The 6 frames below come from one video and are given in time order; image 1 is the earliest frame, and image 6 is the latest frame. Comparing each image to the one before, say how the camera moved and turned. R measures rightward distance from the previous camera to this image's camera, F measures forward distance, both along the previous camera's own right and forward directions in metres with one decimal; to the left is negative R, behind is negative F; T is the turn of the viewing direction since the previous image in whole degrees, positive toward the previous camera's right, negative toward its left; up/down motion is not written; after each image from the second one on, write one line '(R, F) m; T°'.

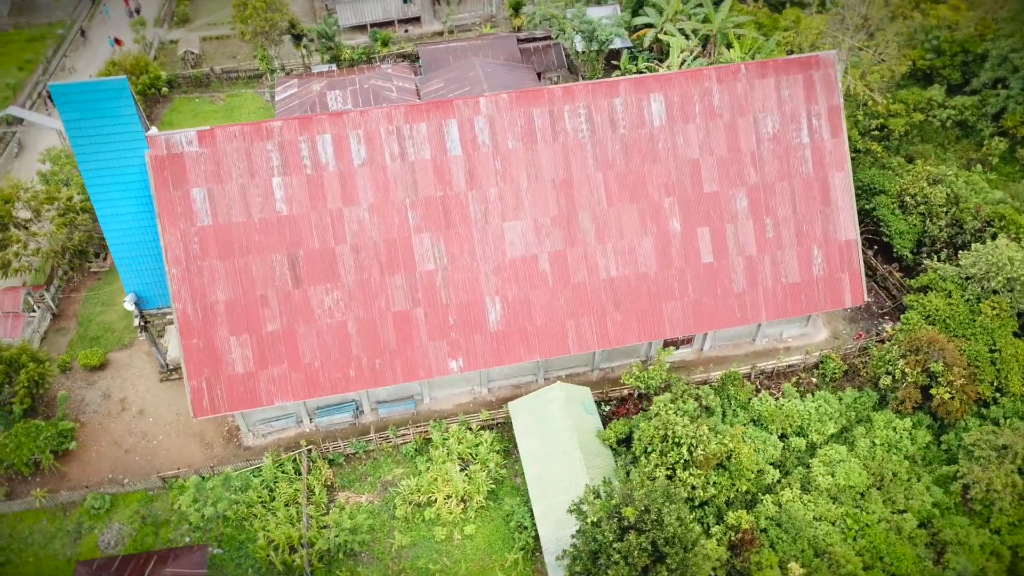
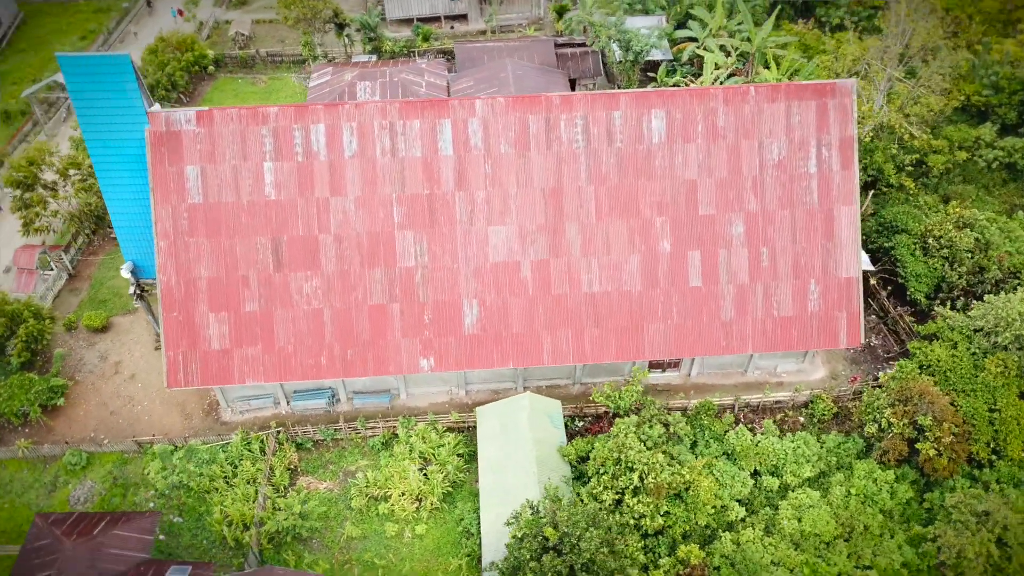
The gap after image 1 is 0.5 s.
(+2.7, +0.3) m; -5°
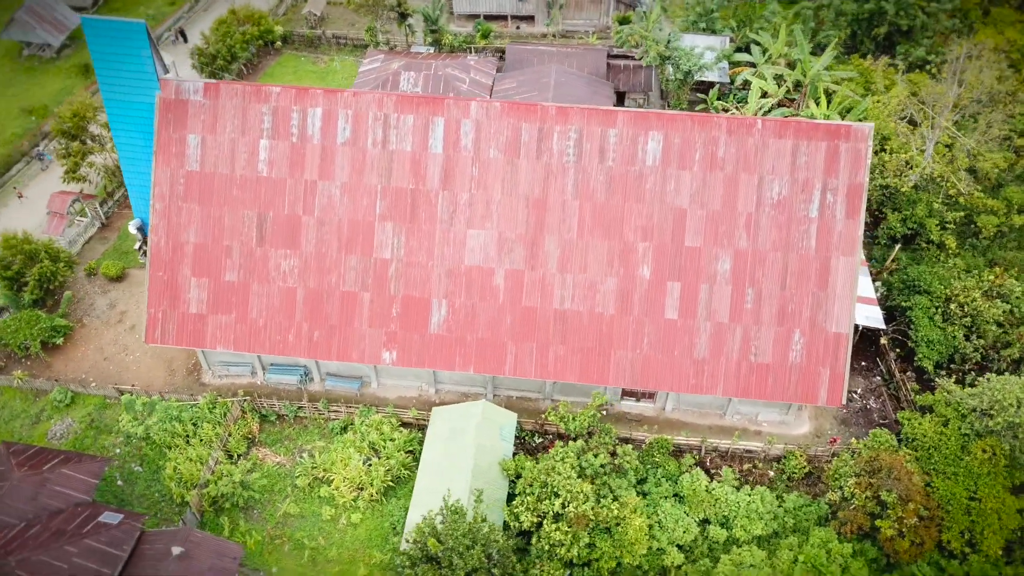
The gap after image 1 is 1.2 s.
(+3.8, +0.5) m; -7°
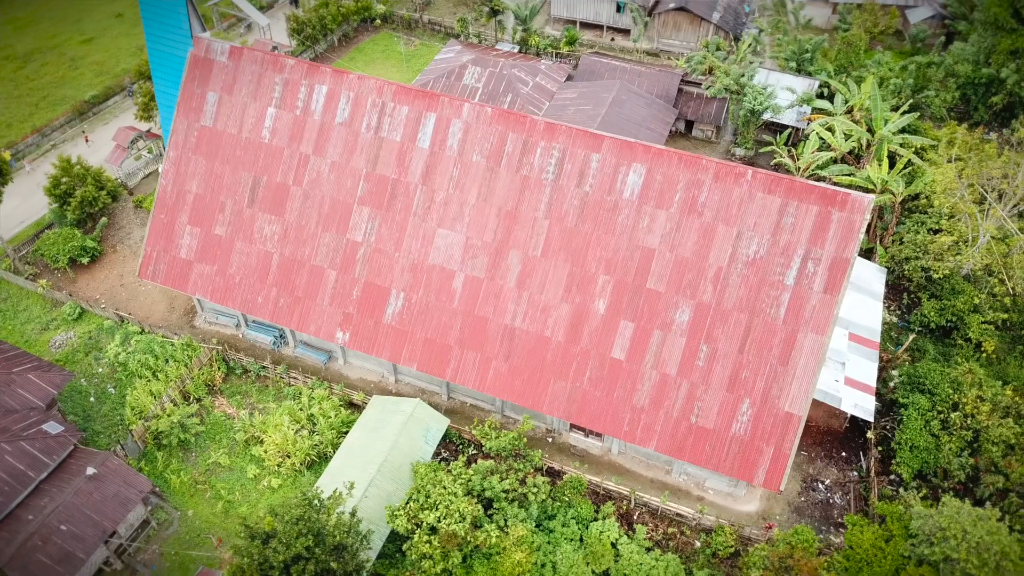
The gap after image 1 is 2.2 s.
(+5.4, +0.9) m; -11°
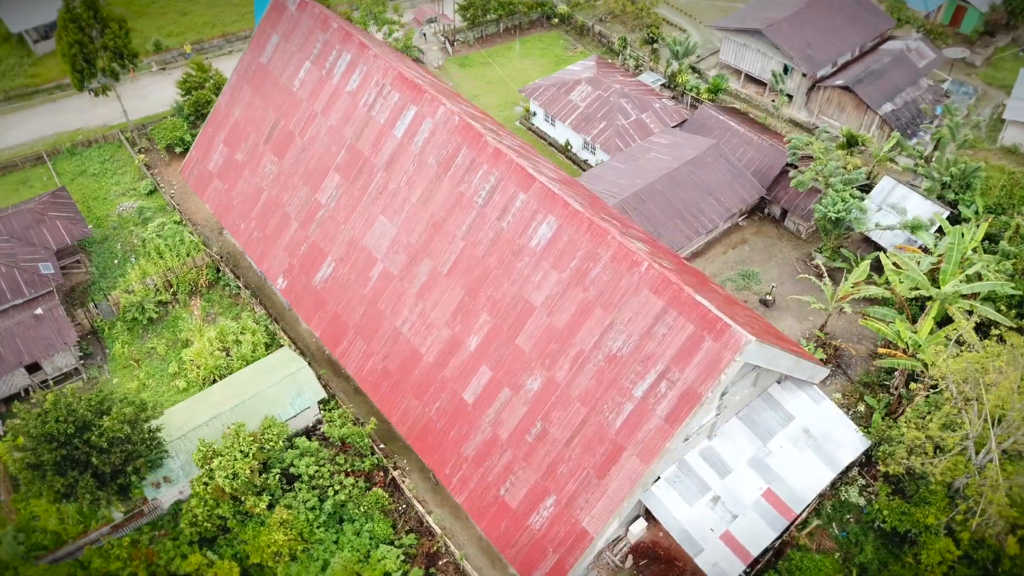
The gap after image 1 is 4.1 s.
(+9.8, +2.3) m; -19°
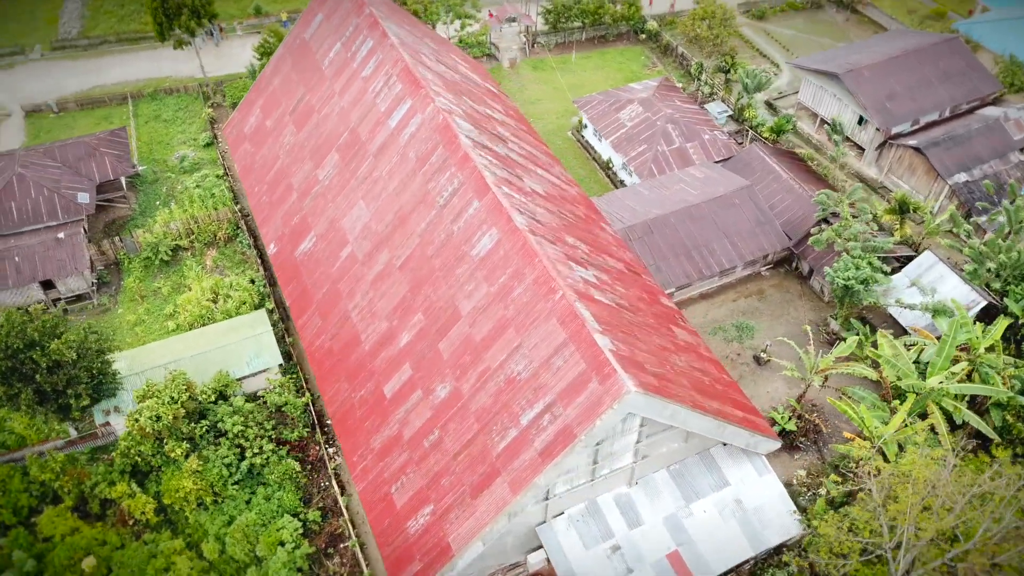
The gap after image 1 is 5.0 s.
(+5.1, +0.6) m; -10°
